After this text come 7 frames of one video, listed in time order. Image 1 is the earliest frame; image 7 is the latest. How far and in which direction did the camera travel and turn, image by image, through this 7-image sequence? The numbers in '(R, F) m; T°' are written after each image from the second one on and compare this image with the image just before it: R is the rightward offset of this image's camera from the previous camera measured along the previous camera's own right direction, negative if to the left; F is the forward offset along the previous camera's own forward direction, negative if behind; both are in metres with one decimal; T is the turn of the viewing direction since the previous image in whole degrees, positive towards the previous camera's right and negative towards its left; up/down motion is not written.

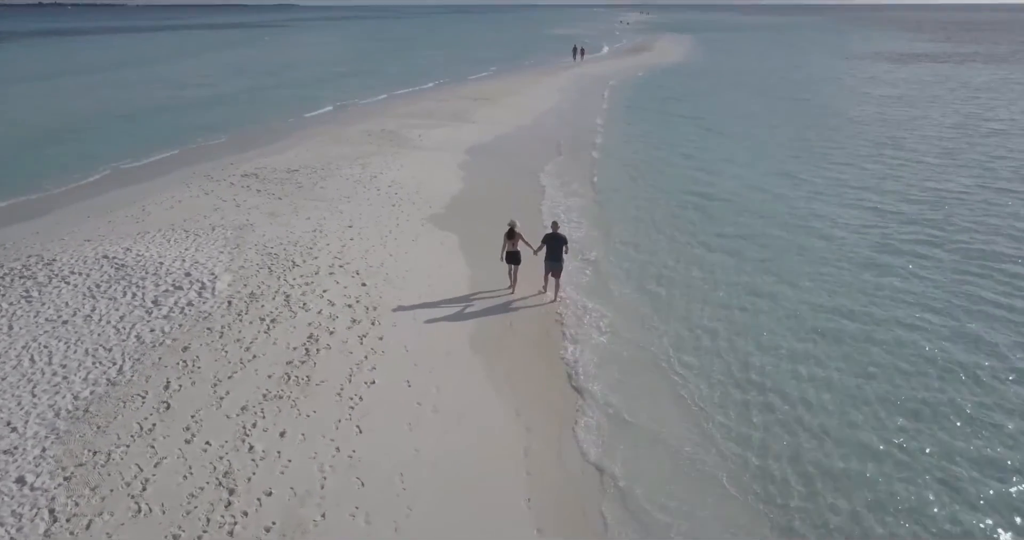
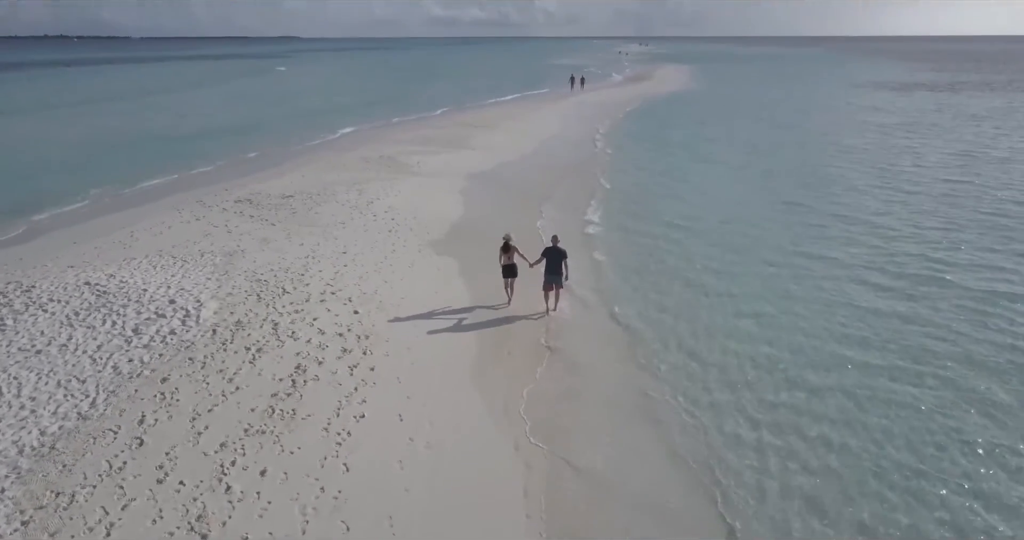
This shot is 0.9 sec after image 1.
(0.0, +0.5) m; 0°
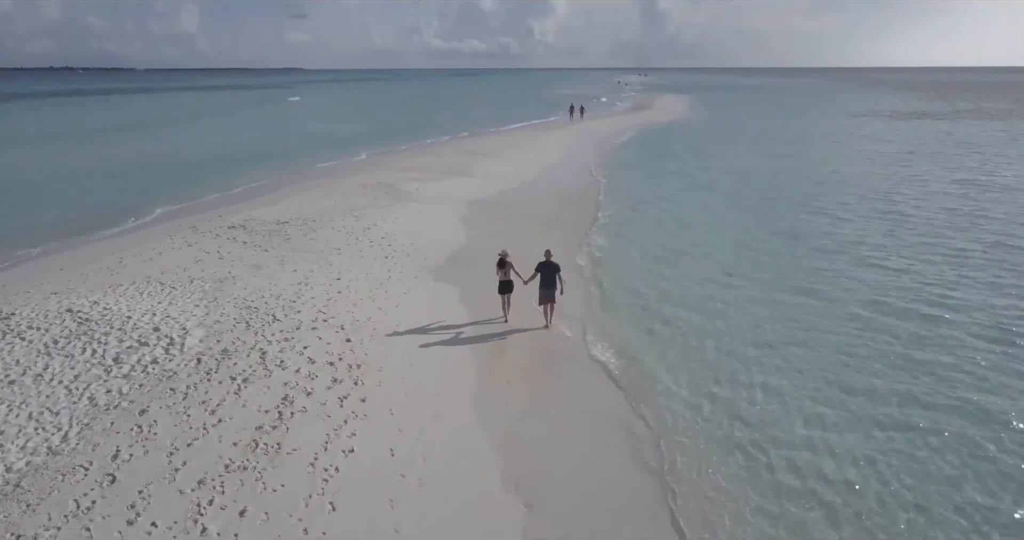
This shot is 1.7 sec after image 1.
(0.0, +0.4) m; 0°
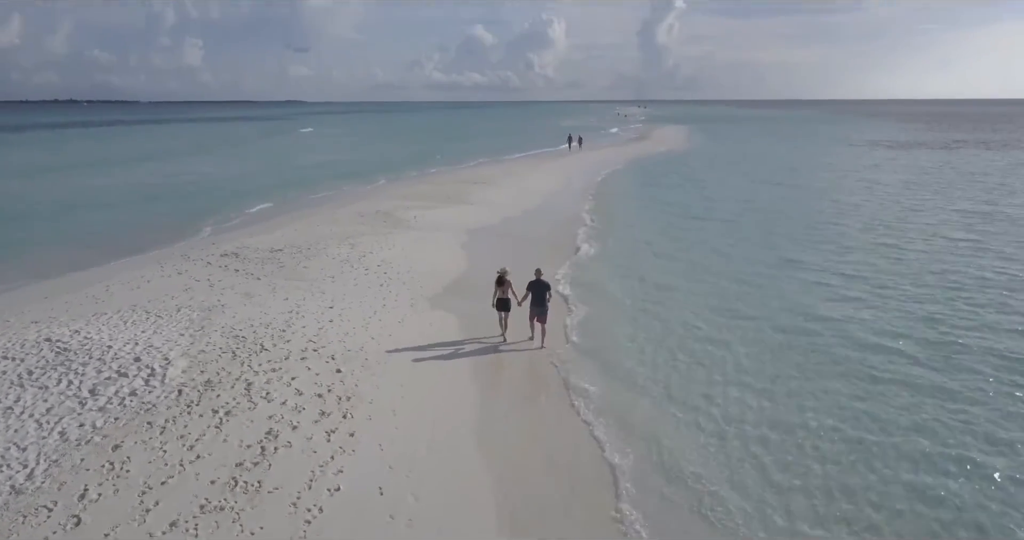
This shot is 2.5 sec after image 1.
(0.0, +0.4) m; 0°
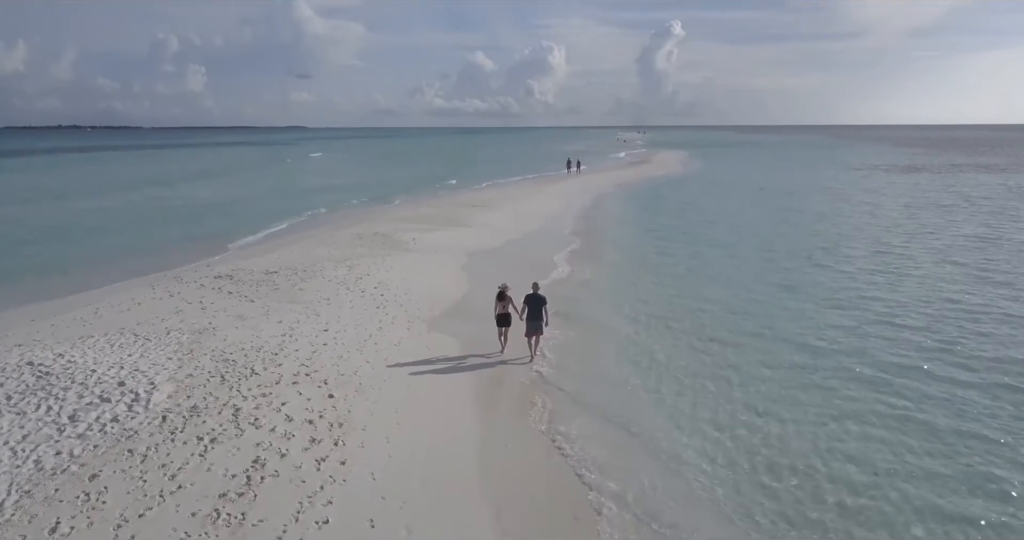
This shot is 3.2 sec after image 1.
(0.0, +0.3) m; 0°
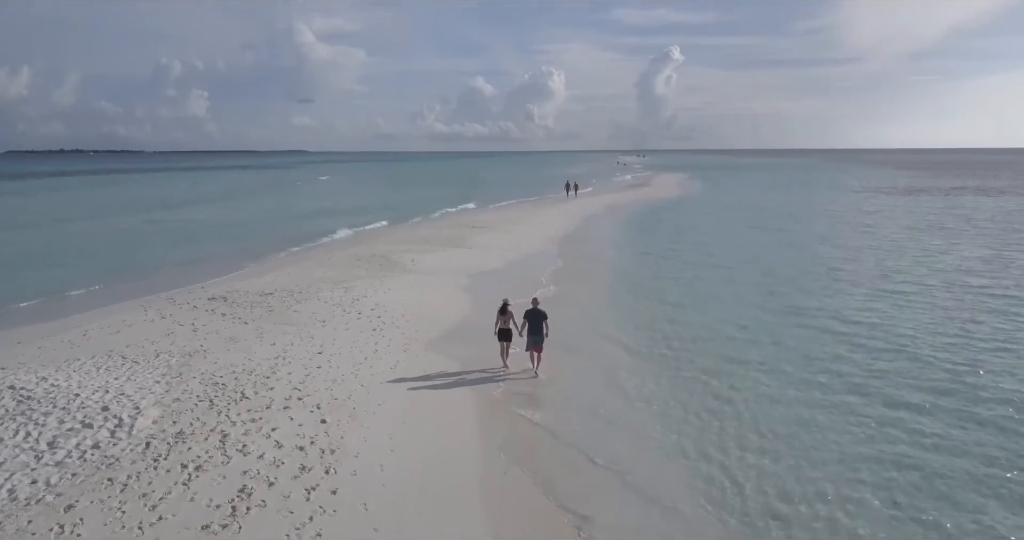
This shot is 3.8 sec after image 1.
(0.0, +0.3) m; 0°
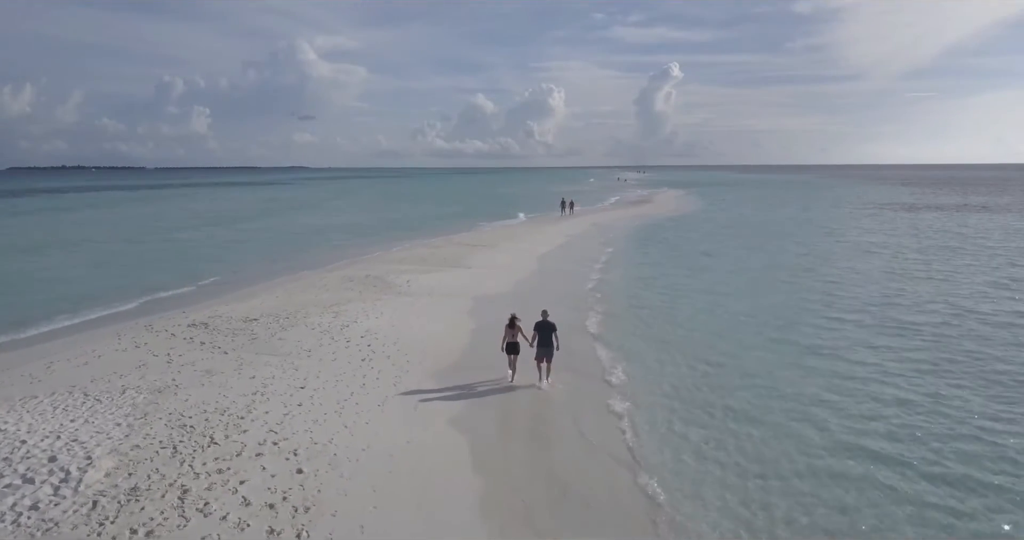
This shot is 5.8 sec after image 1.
(0.0, +0.9) m; 0°
